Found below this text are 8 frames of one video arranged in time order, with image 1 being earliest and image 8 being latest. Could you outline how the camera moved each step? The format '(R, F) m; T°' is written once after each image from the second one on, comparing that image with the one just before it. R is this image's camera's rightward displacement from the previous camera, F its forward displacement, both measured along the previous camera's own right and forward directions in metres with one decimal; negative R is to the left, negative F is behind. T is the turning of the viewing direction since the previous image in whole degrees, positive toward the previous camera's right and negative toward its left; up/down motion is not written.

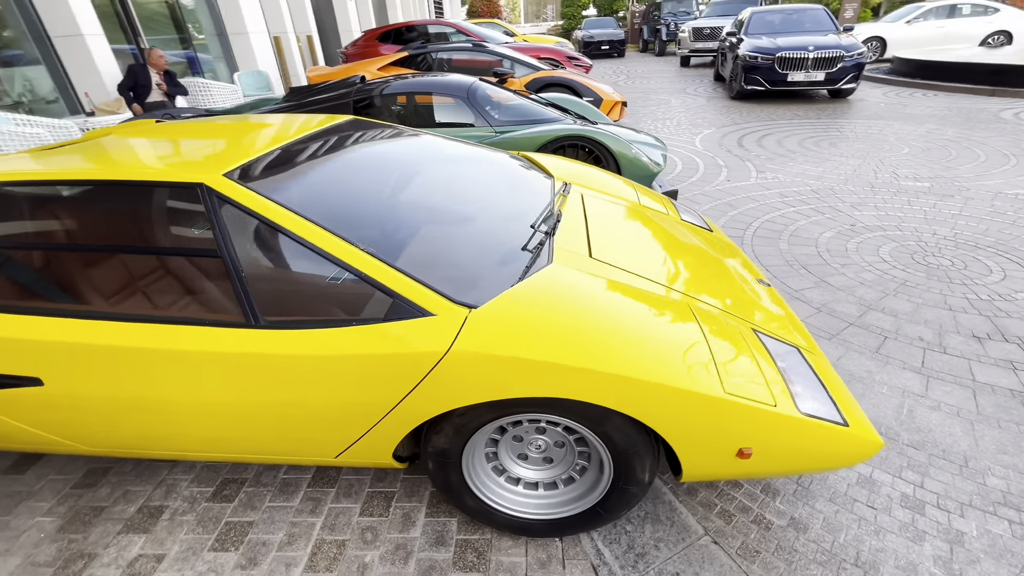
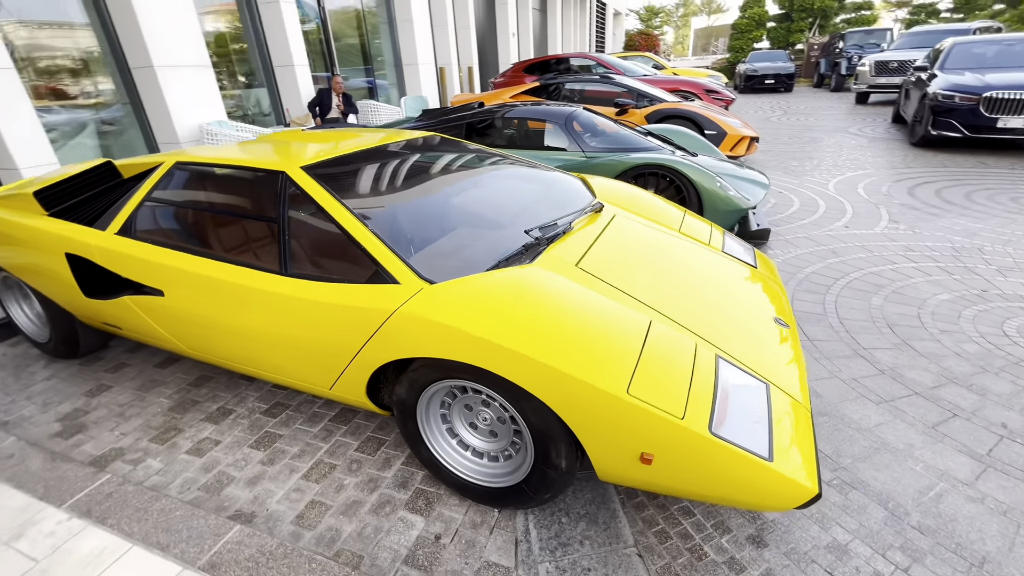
(+0.5, -0.1) m; -16°
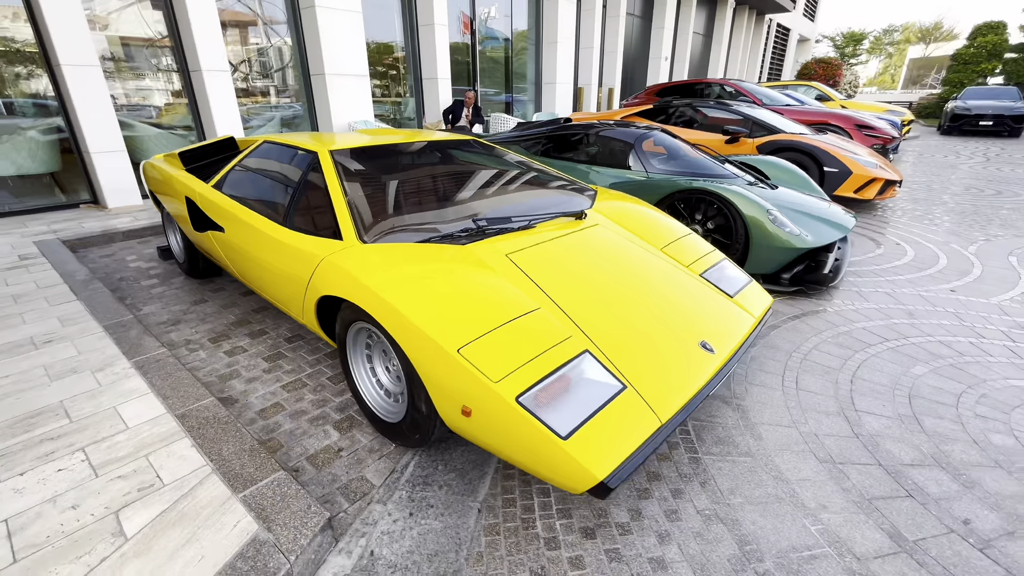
(+0.8, -0.1) m; -17°
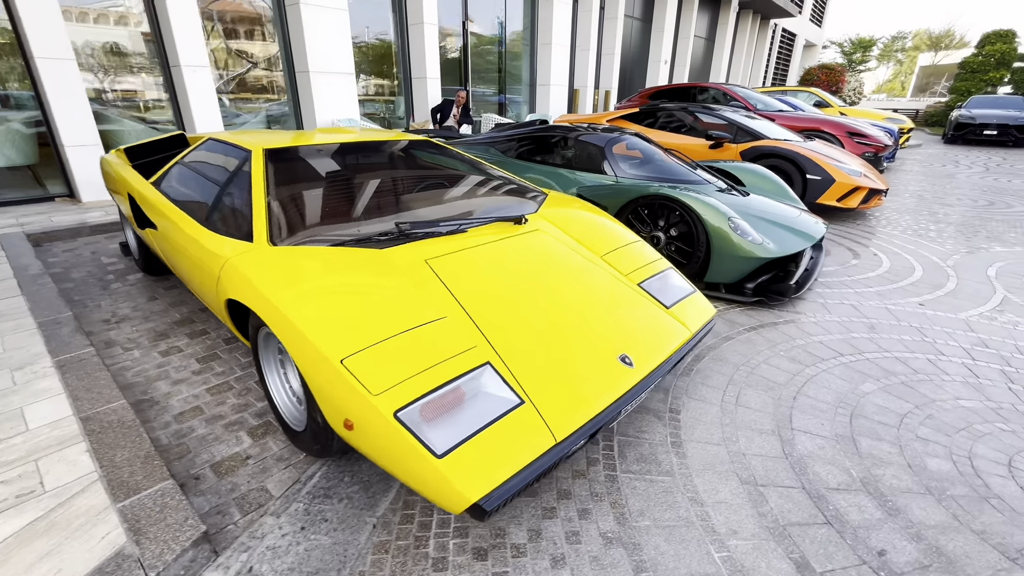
(+0.3, +0.1) m; -1°
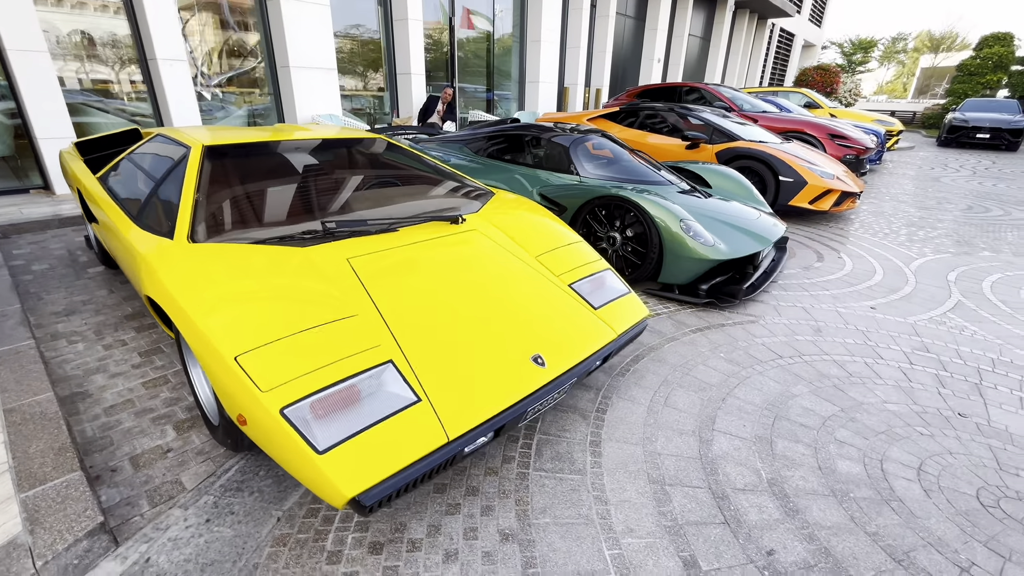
(+0.3, 0.0) m; 0°
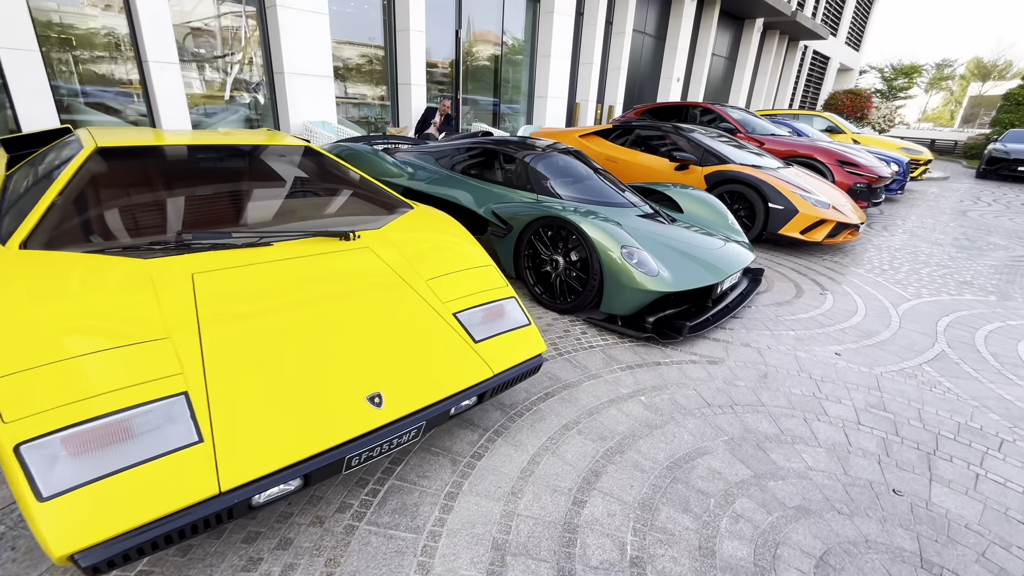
(+0.6, +0.2) m; -3°
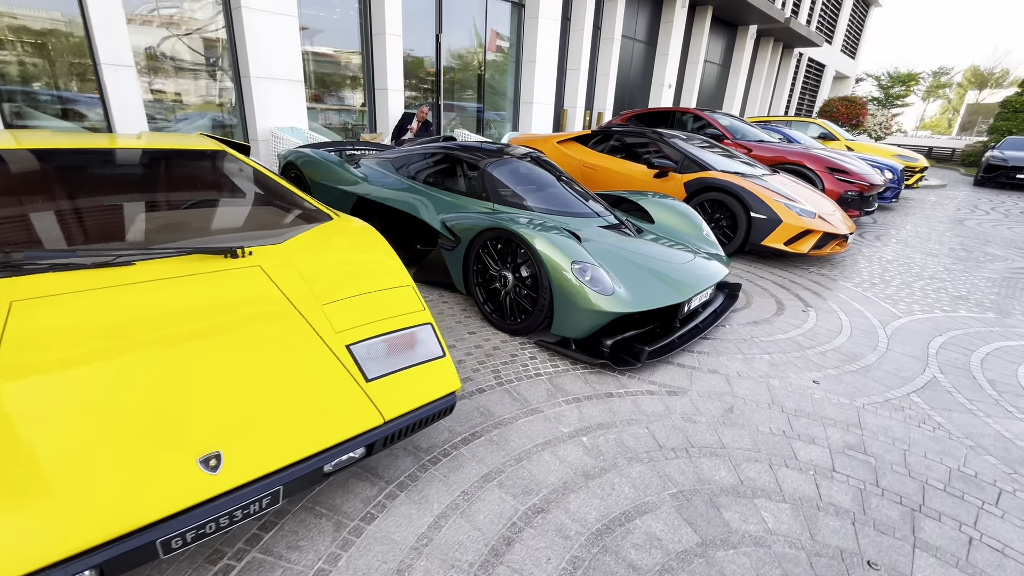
(+0.4, +0.3) m; 0°
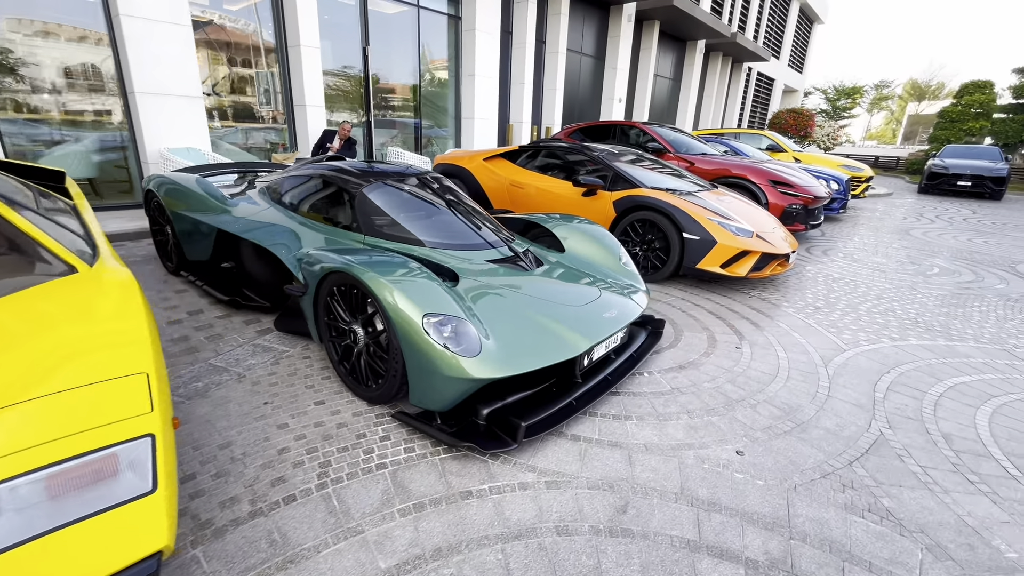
(+0.6, +0.6) m; +3°
